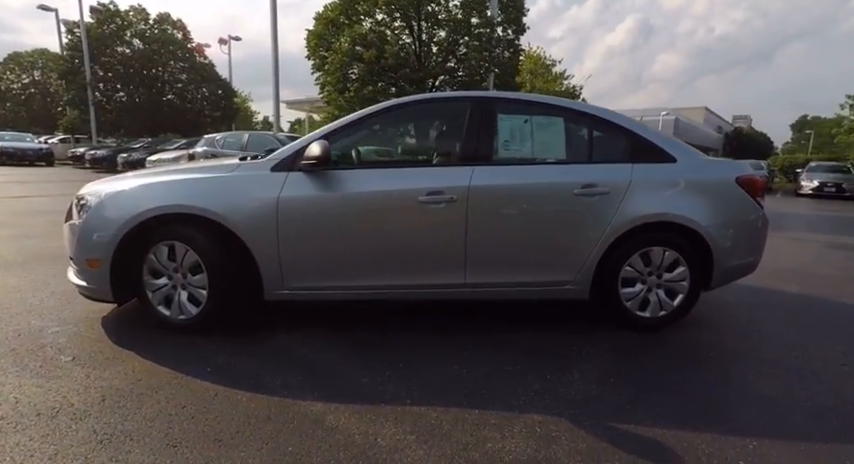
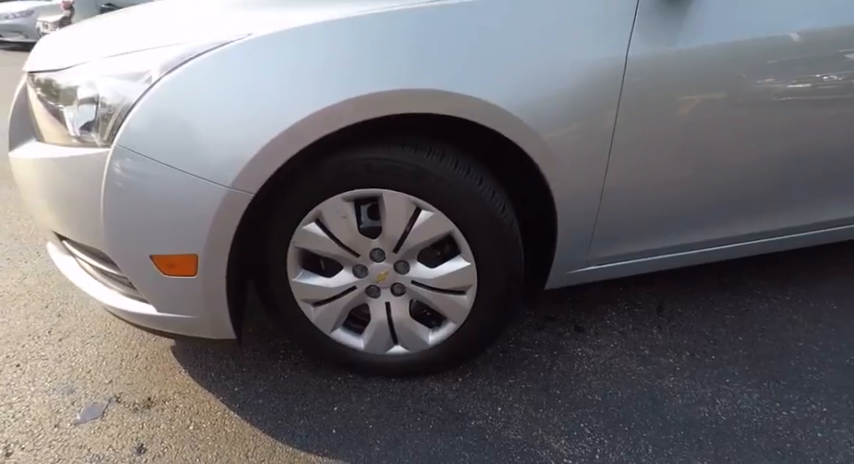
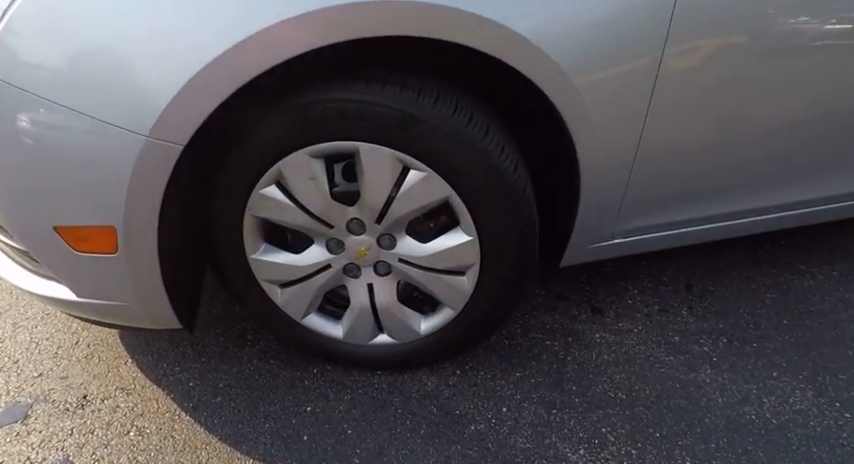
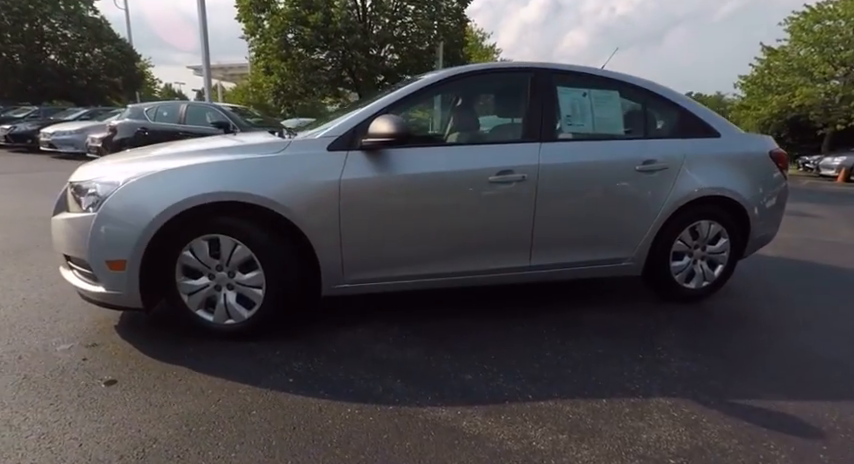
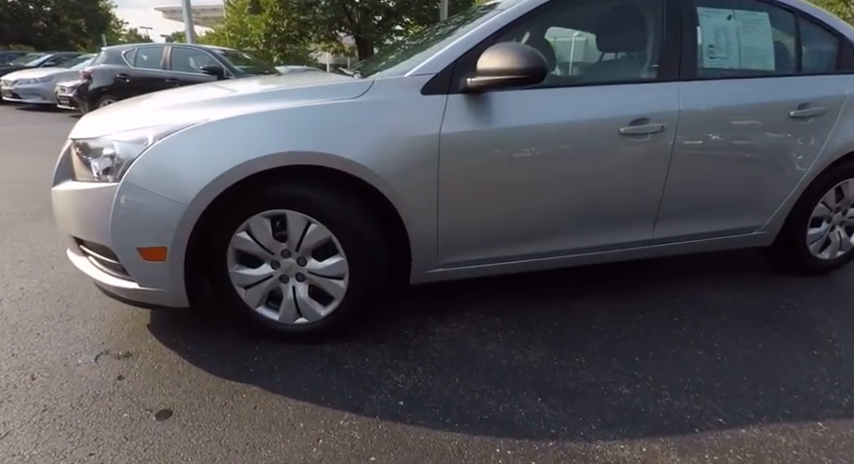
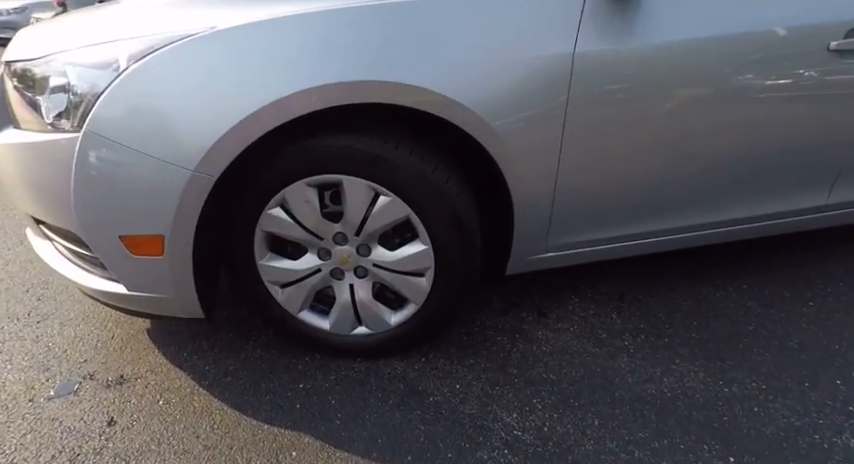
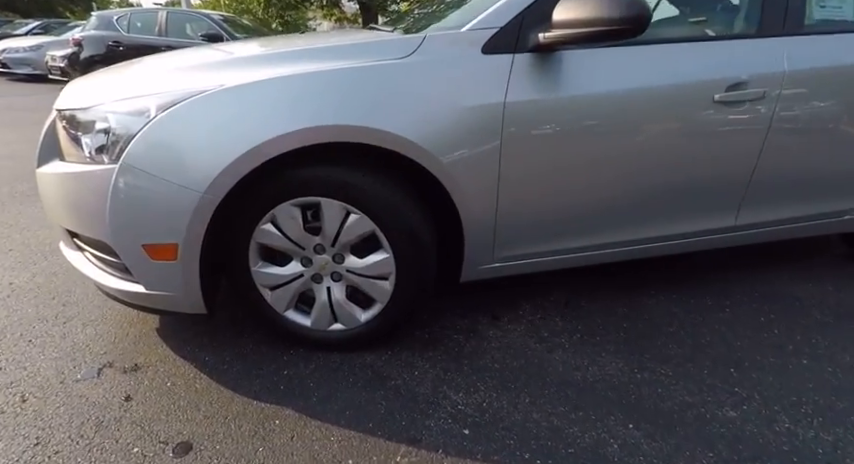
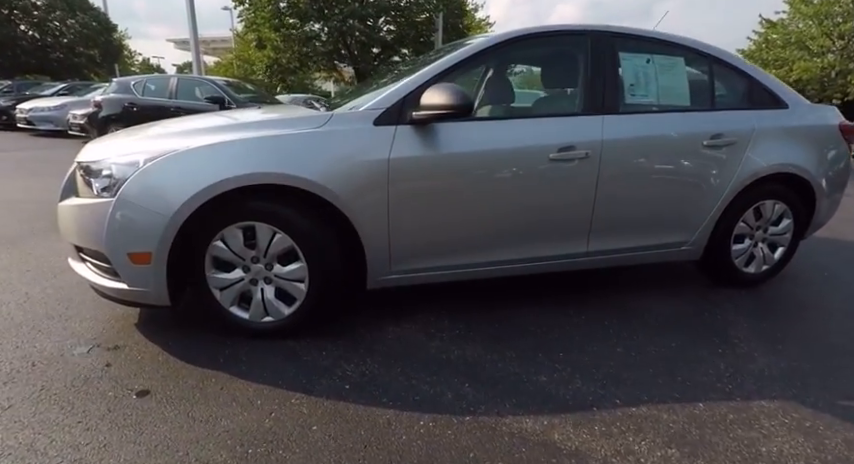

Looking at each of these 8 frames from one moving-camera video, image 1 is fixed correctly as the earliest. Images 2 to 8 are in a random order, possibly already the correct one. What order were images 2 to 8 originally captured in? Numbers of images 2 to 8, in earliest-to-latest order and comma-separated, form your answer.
4, 8, 5, 7, 6, 3, 2
